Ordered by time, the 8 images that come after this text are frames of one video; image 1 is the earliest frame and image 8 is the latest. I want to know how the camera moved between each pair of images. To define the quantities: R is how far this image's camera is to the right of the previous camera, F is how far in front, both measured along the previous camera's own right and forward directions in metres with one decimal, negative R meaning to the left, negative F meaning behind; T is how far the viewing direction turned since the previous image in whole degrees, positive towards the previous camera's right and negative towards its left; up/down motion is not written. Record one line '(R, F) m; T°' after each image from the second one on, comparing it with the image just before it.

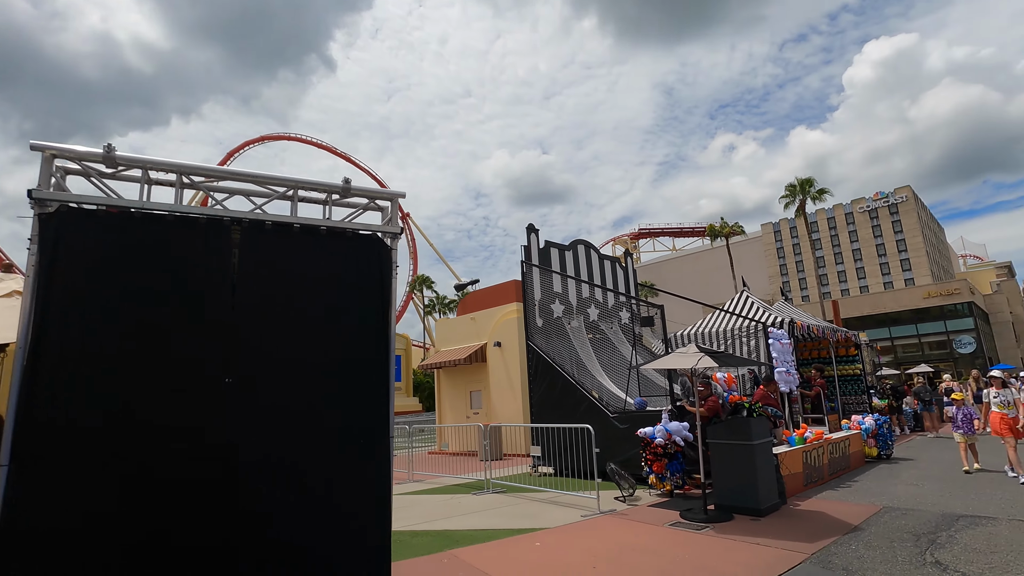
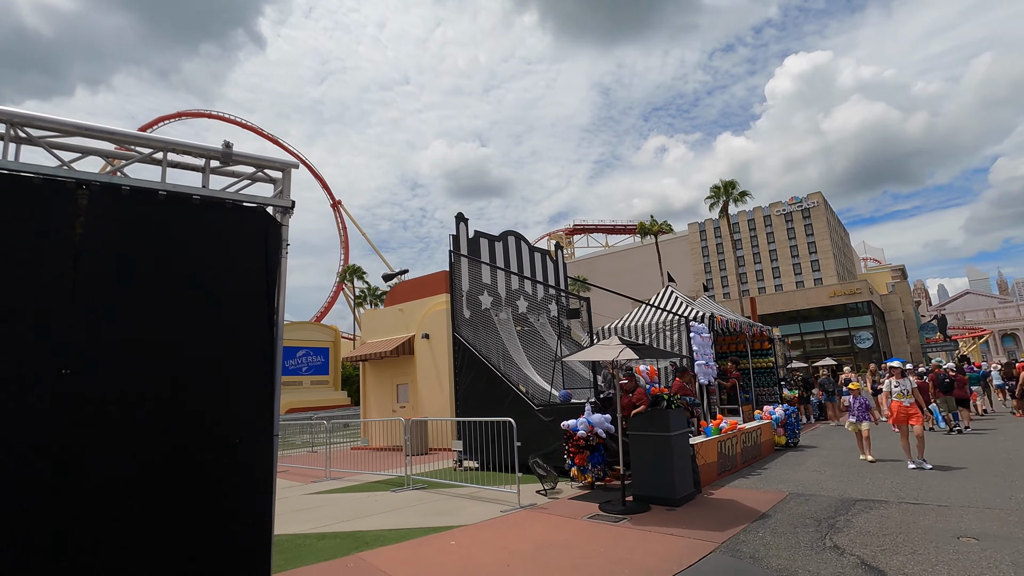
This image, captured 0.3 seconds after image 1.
(+0.2, +0.2) m; +7°
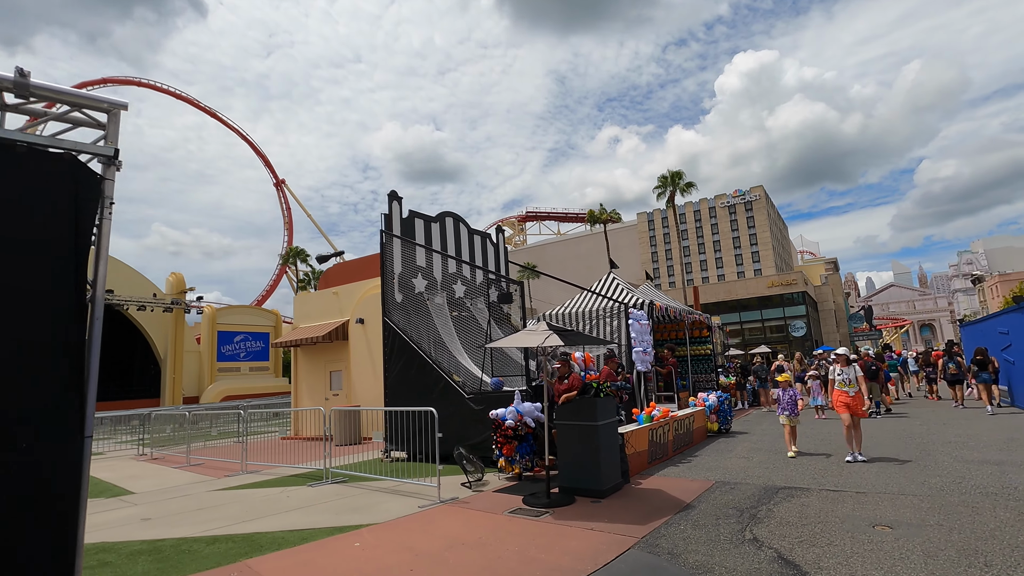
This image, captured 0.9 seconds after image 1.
(+0.4, +0.4) m; +5°
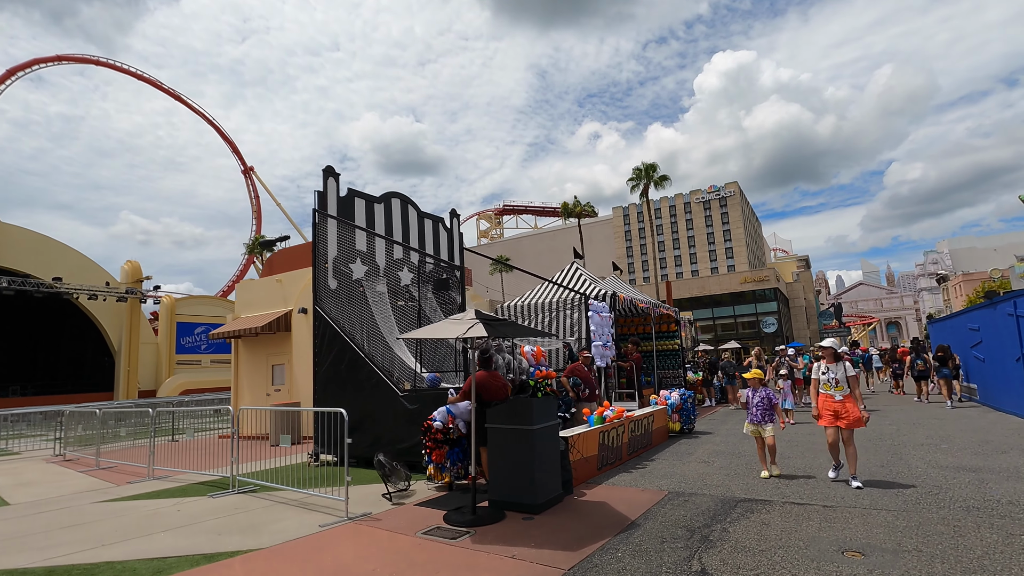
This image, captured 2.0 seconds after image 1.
(+0.6, +0.9) m; +2°
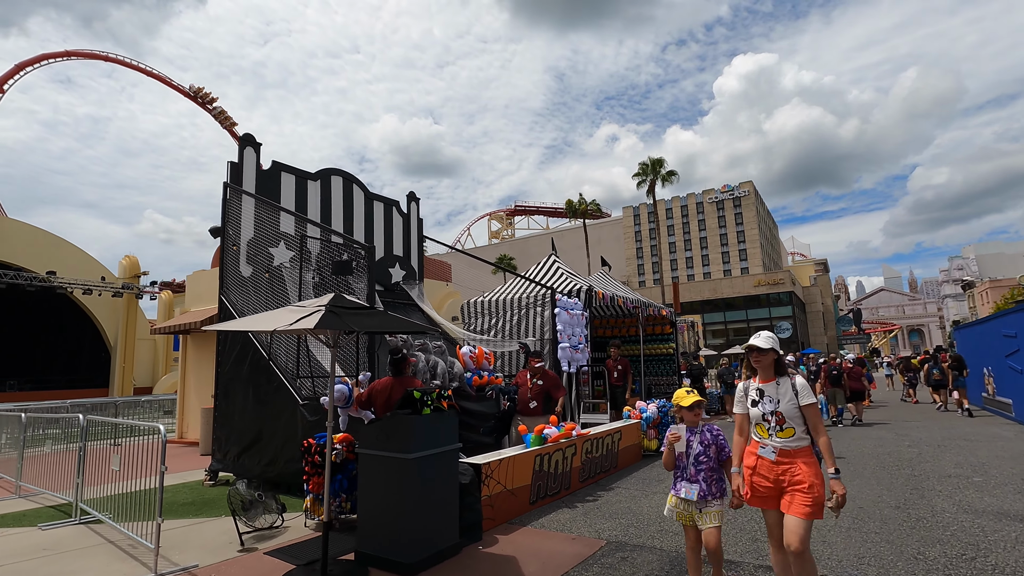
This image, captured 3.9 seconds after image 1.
(+1.2, +1.6) m; -2°
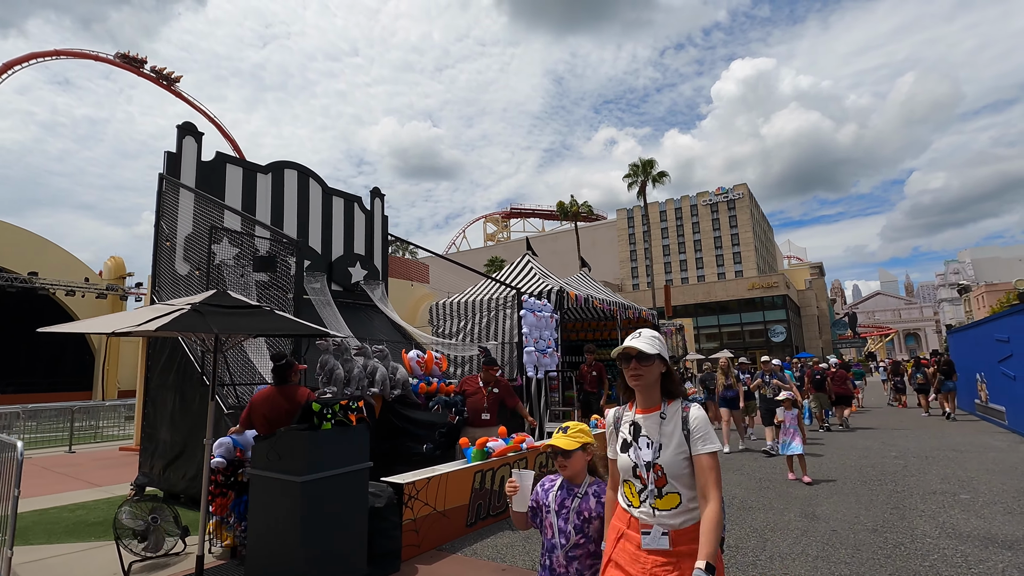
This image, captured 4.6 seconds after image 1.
(+0.6, +0.6) m; 0°
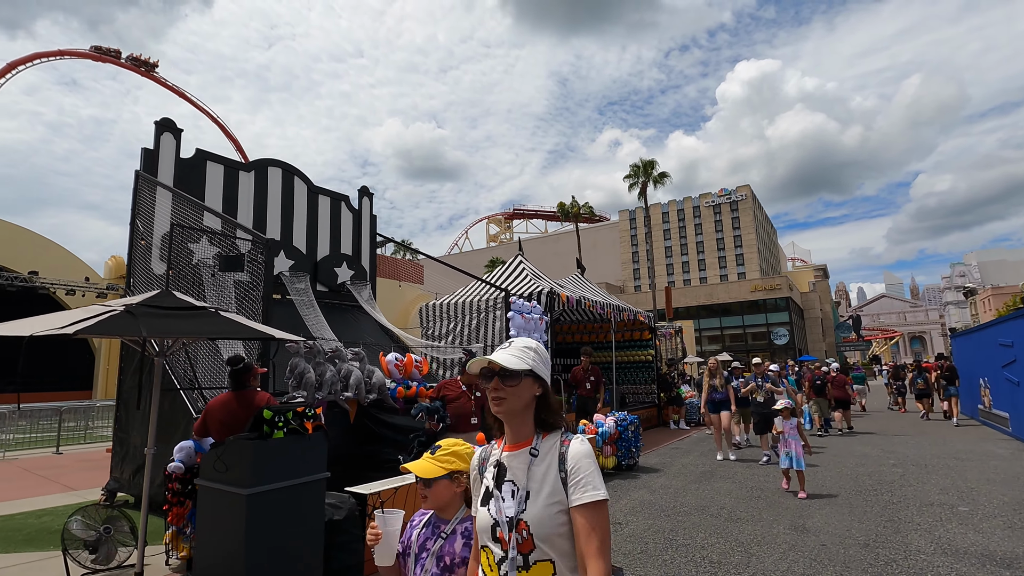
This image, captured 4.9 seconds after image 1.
(+0.3, +0.2) m; 0°
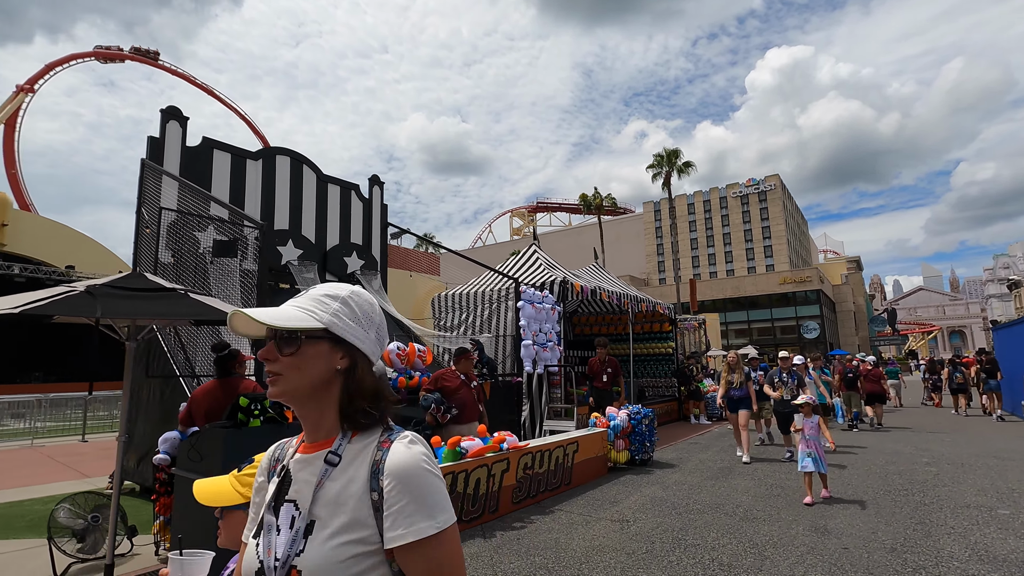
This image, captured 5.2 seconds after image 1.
(+0.2, +0.3) m; -3°
